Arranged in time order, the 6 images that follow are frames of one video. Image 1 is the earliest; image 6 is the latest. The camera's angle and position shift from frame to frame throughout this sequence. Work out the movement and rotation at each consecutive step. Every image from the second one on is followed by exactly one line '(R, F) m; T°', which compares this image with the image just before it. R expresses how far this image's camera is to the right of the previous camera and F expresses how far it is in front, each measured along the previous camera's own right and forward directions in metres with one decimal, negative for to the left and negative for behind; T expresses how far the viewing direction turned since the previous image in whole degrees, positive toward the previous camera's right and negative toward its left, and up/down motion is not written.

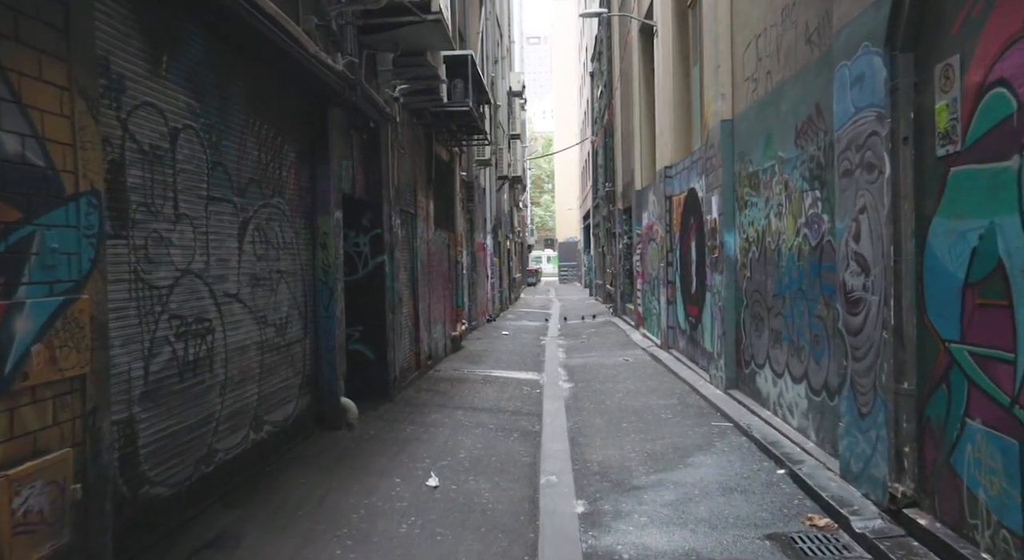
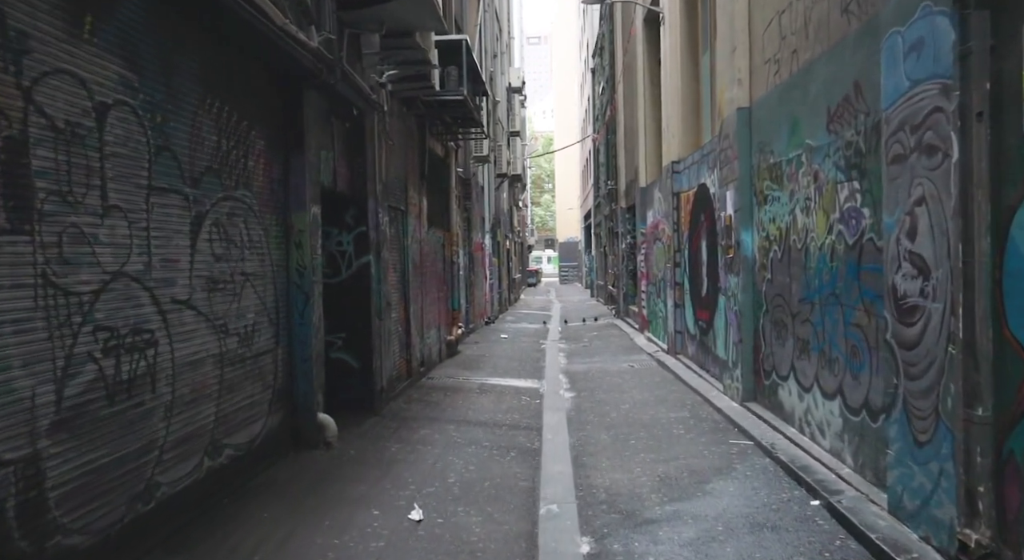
(0.0, +0.8) m; 0°
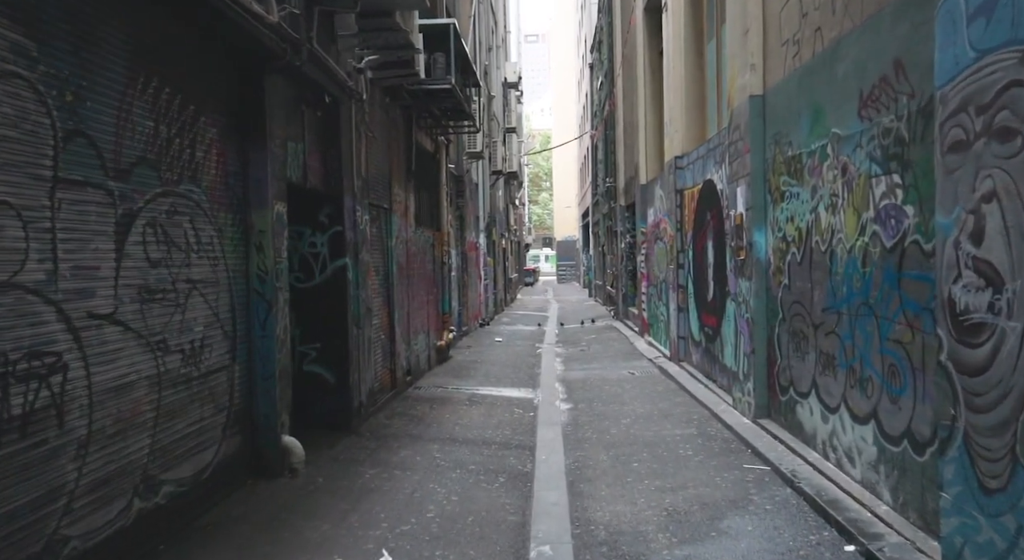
(+0.1, +0.8) m; 0°
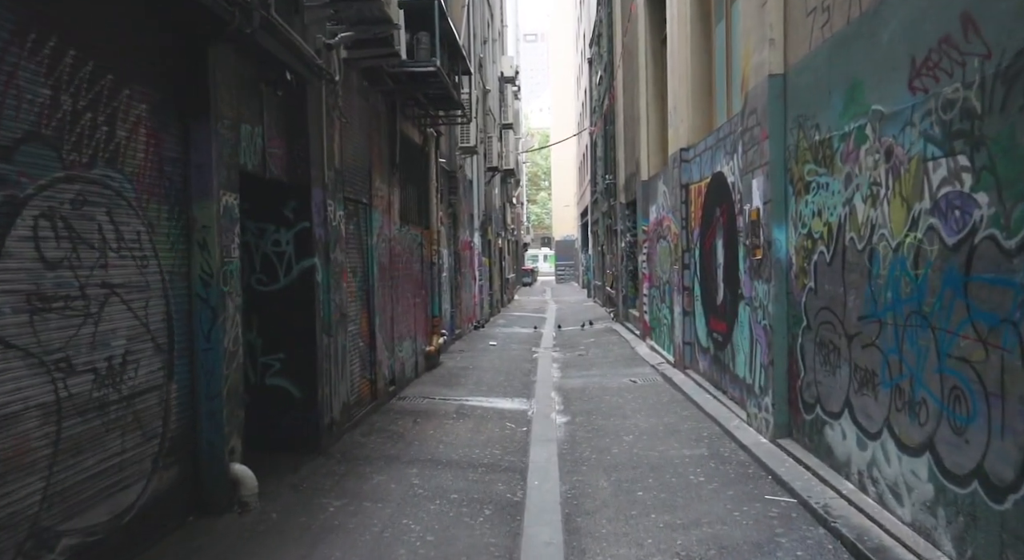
(+0.1, +0.9) m; 0°
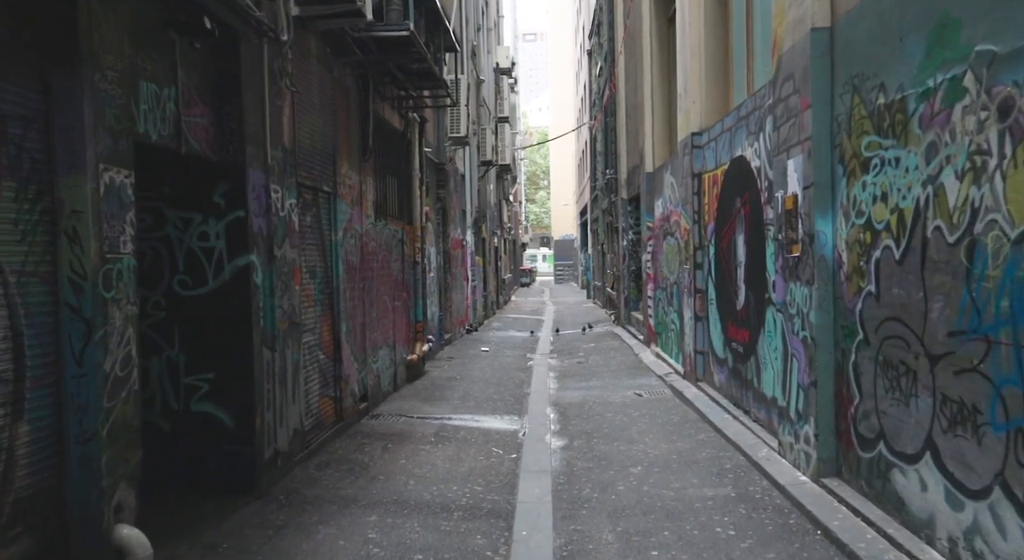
(+0.1, +1.4) m; 0°
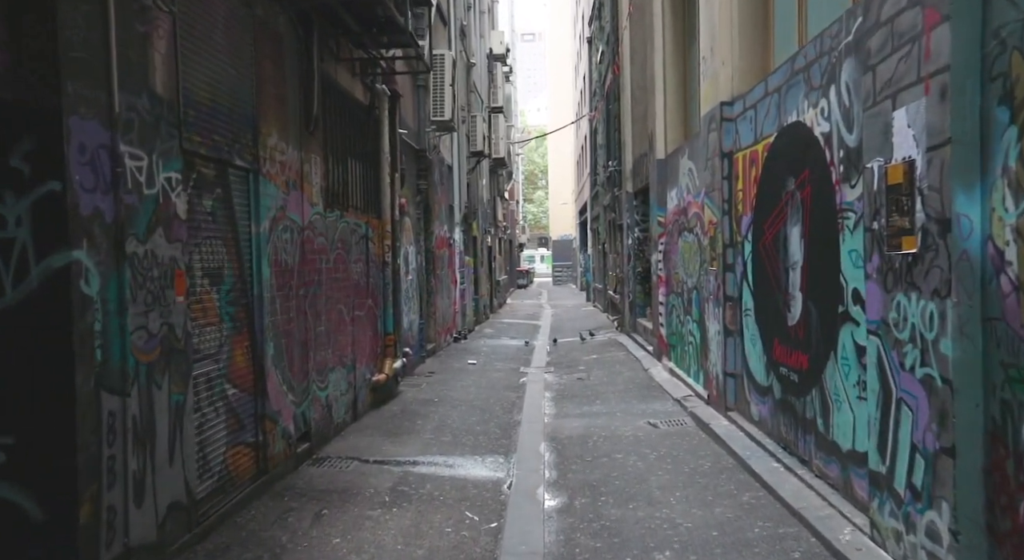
(+0.1, +2.2) m; 0°
